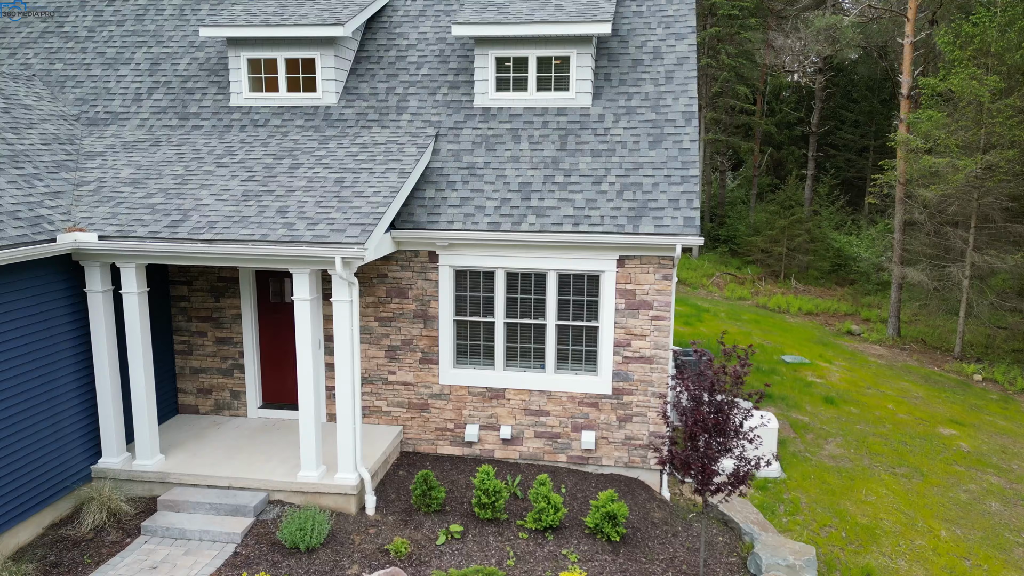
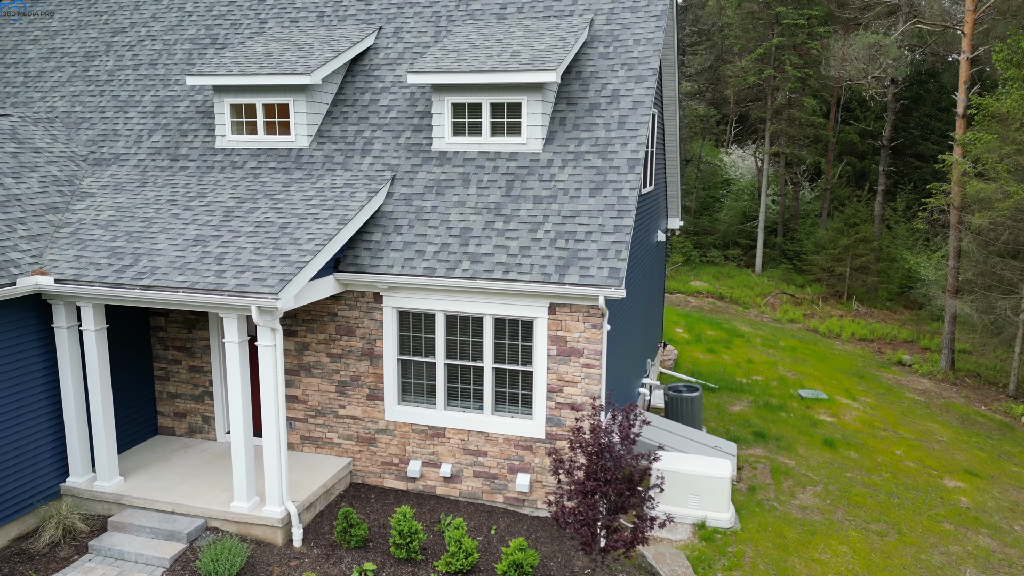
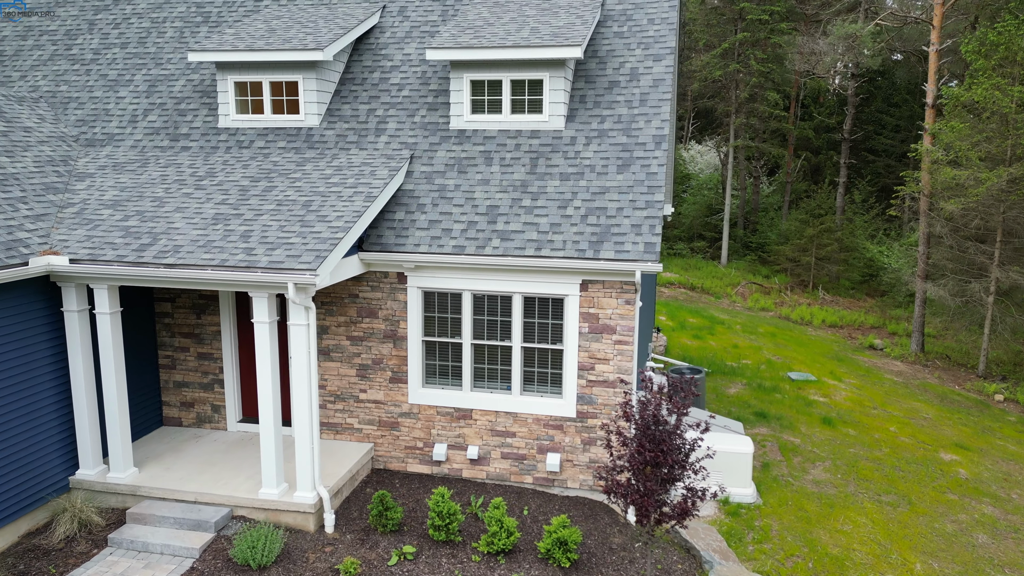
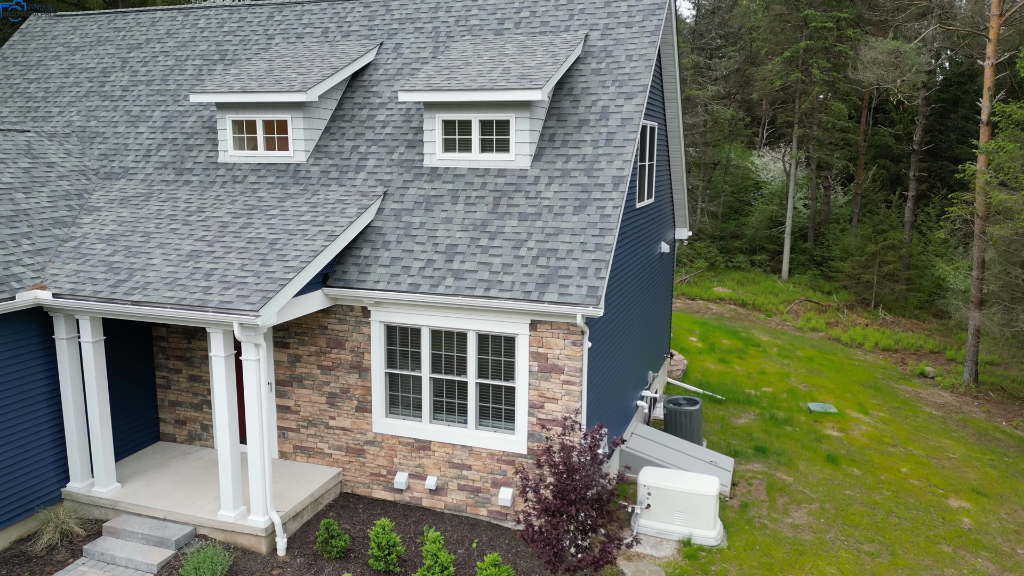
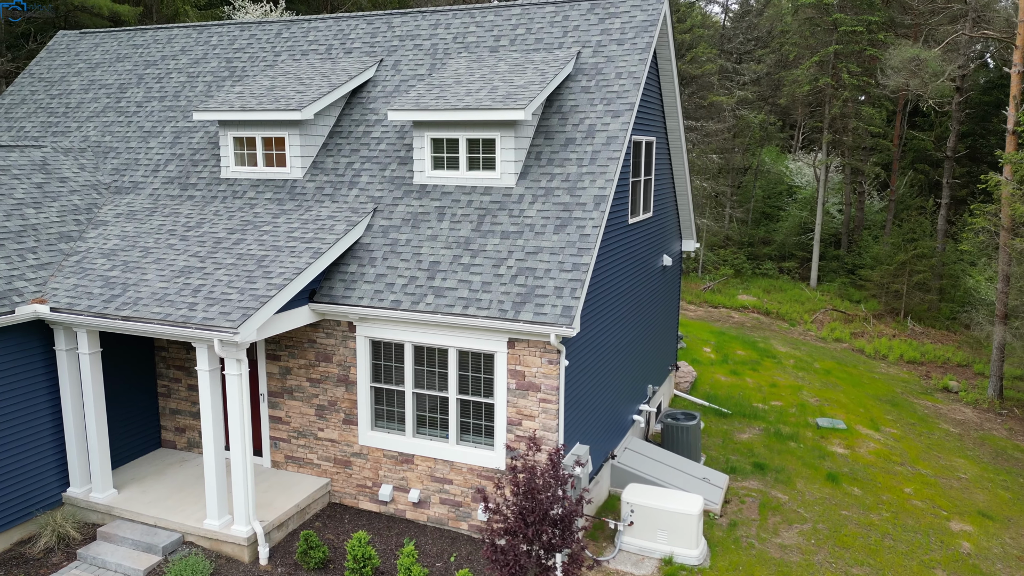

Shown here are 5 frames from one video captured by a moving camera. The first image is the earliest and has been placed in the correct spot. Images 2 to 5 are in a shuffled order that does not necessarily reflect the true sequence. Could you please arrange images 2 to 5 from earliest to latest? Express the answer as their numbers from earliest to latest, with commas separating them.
3, 2, 4, 5
